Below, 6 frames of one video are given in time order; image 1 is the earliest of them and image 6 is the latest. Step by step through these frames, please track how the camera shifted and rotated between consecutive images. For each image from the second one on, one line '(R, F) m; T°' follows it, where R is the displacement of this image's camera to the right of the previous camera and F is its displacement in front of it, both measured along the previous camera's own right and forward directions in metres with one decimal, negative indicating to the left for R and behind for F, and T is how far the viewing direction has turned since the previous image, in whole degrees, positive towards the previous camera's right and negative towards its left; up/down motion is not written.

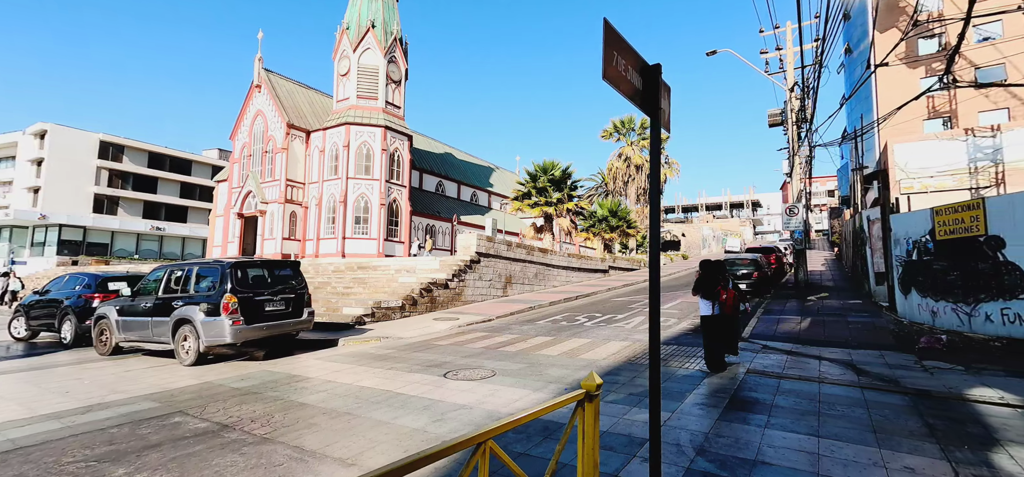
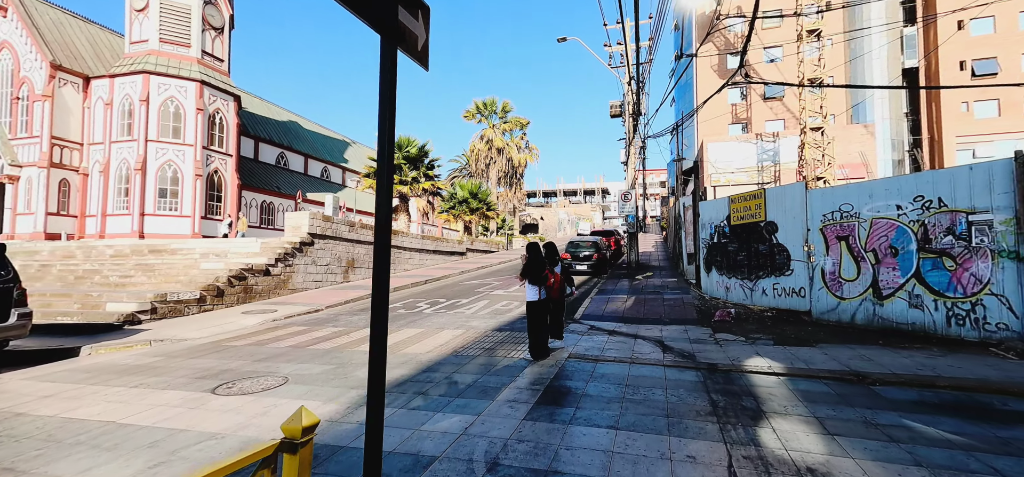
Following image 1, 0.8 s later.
(+0.8, +0.7) m; +17°
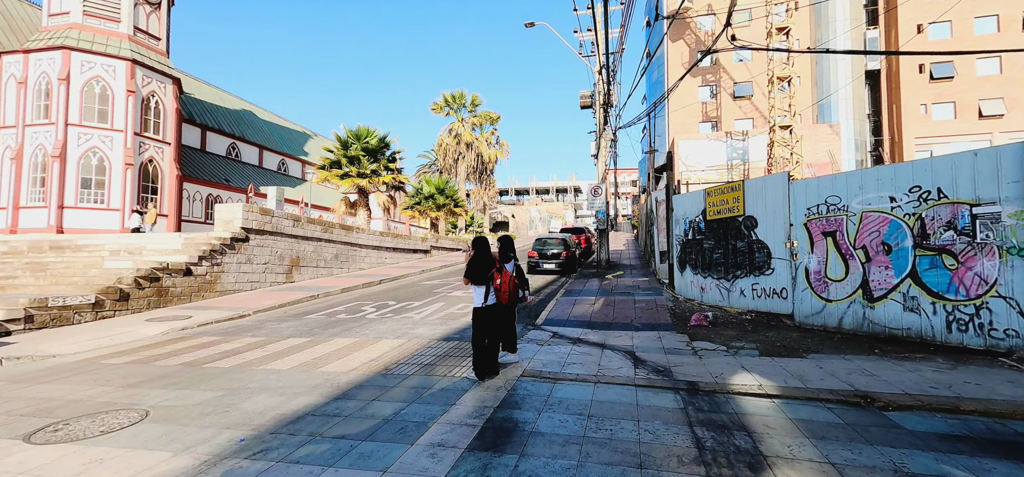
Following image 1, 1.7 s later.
(+0.4, +1.1) m; +4°
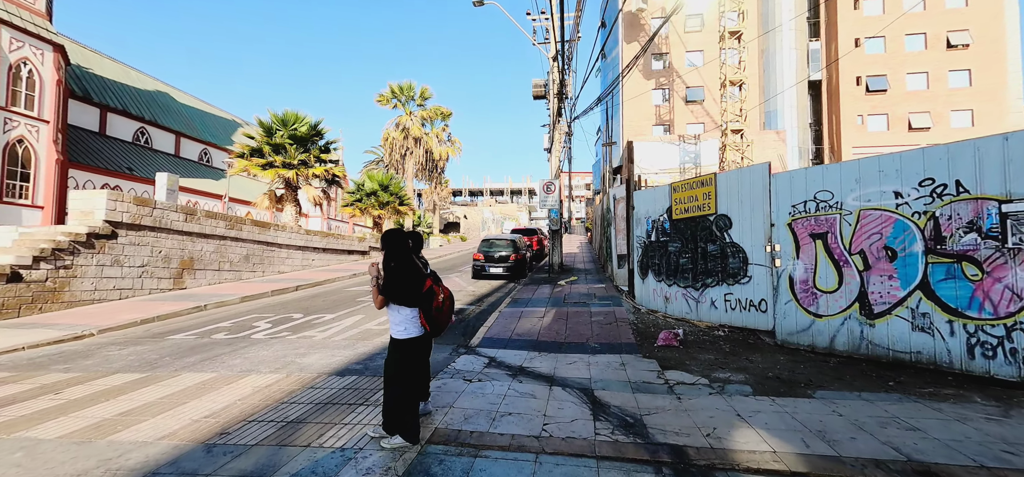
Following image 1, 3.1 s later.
(+0.4, +1.6) m; +6°
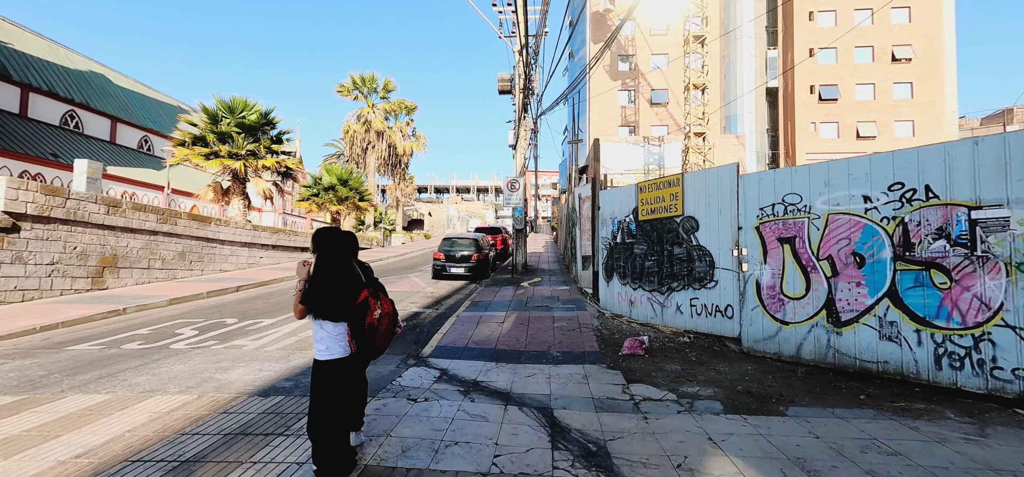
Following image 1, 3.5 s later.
(+0.1, +0.5) m; +4°
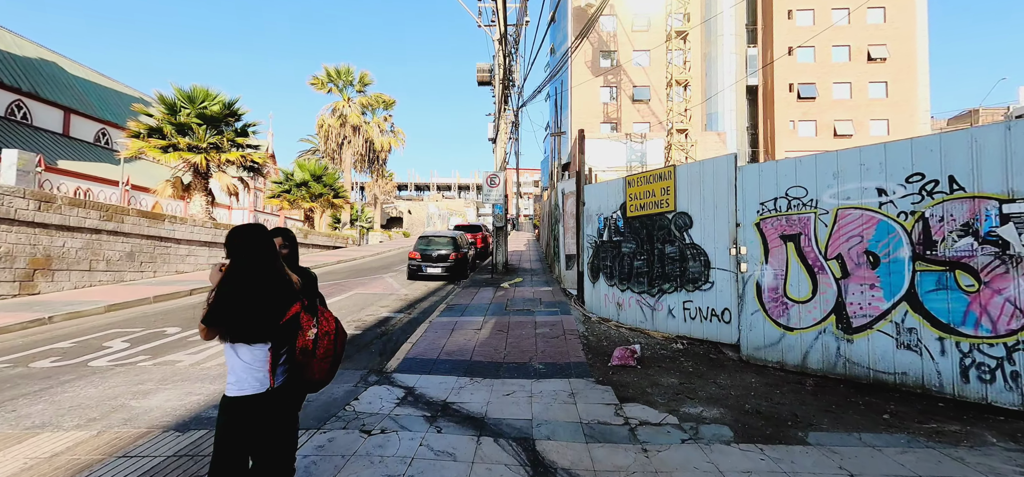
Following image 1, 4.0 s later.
(+0.1, +0.7) m; +2°
